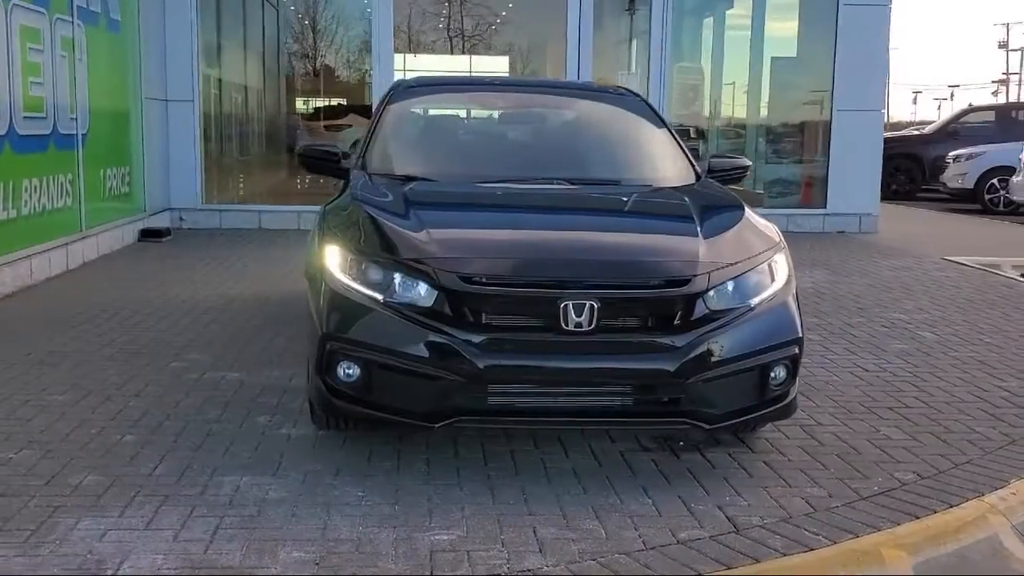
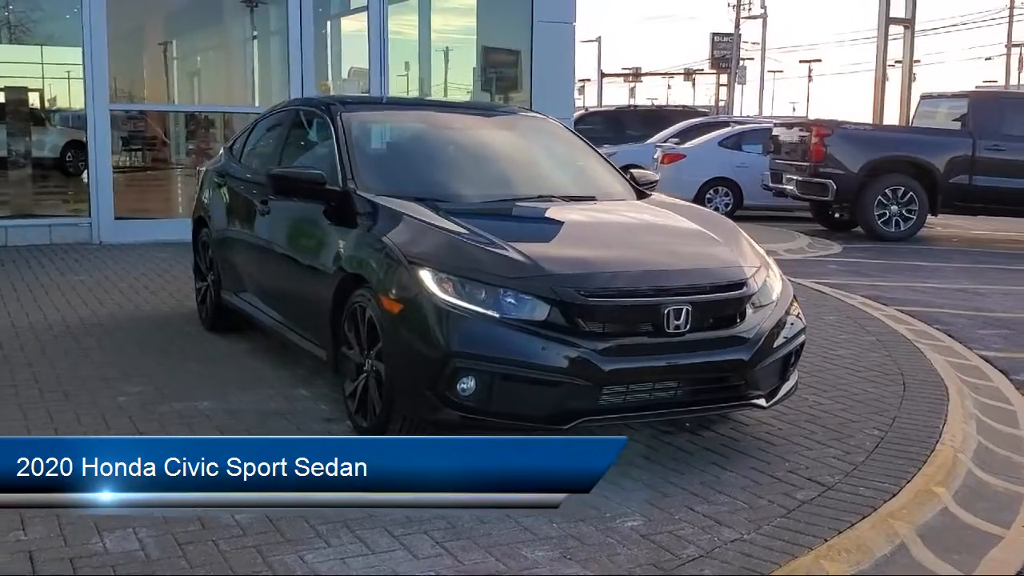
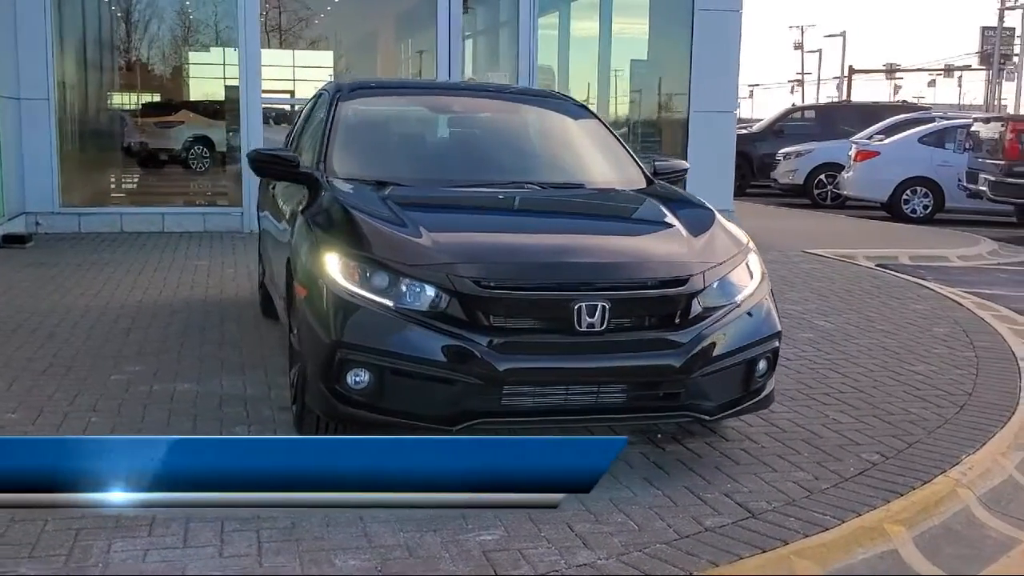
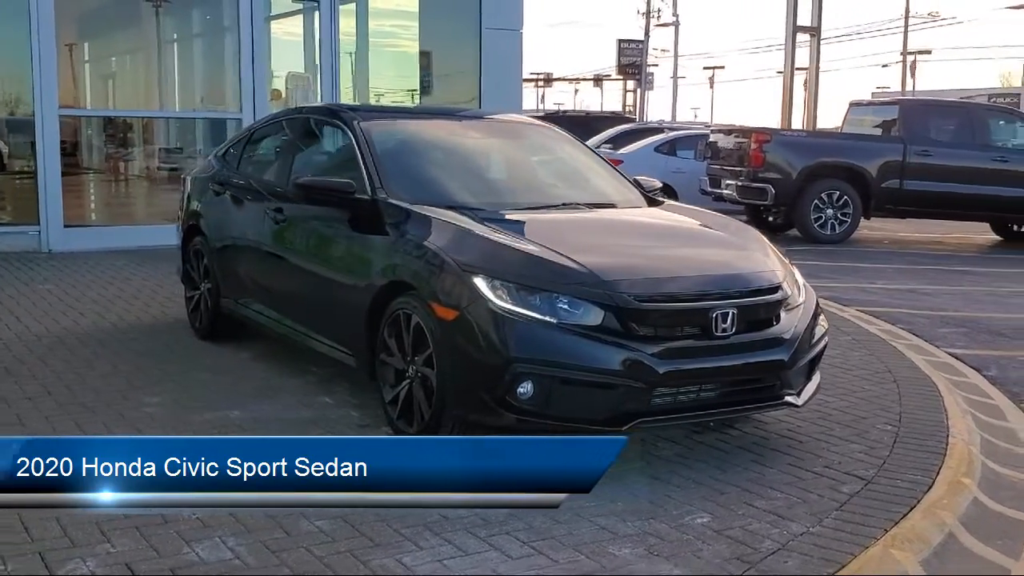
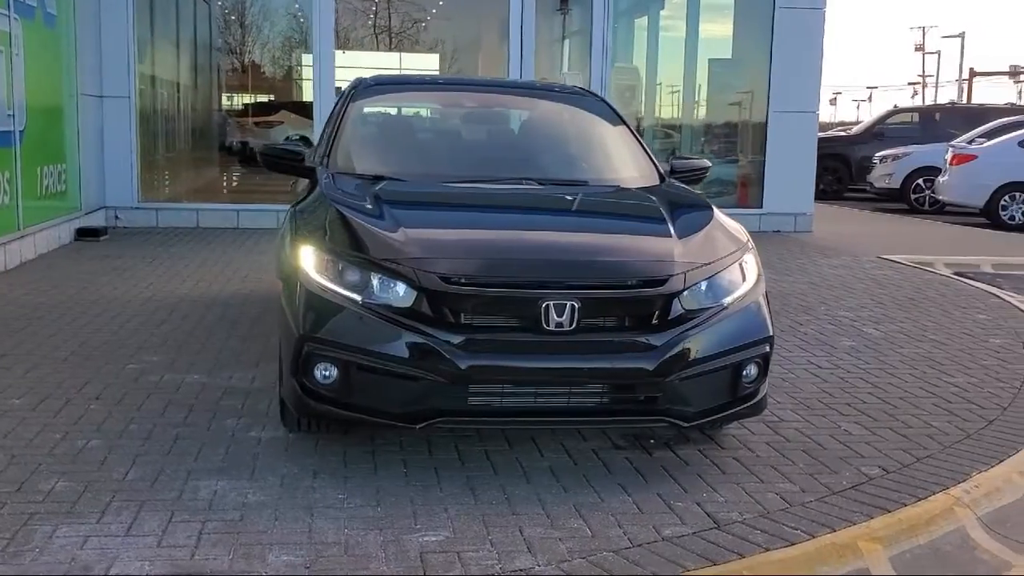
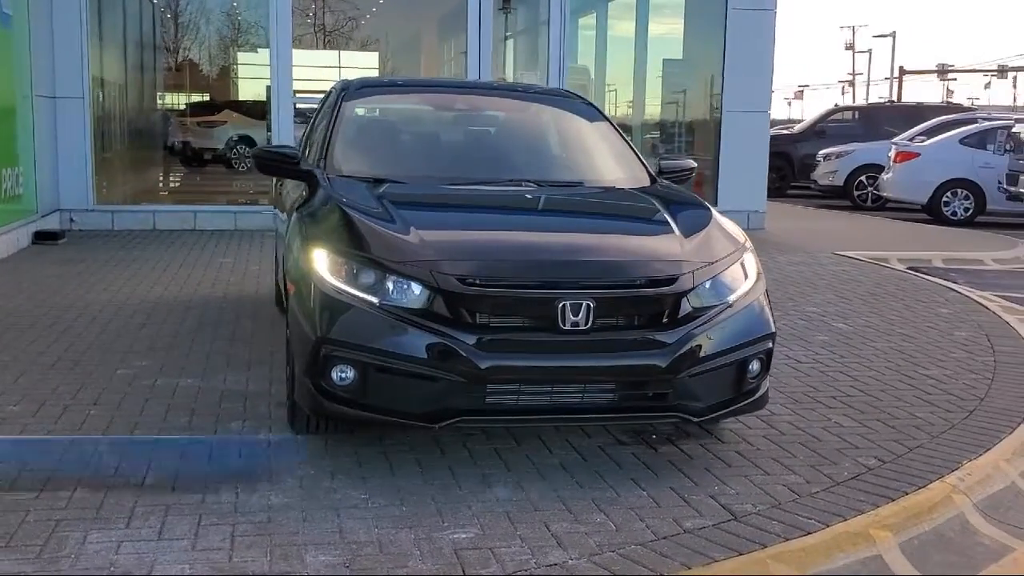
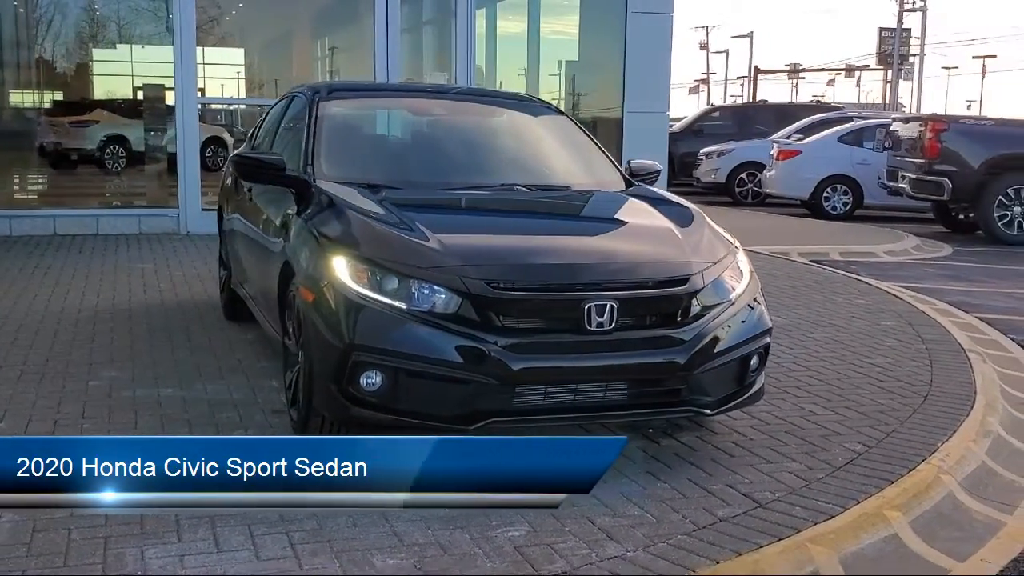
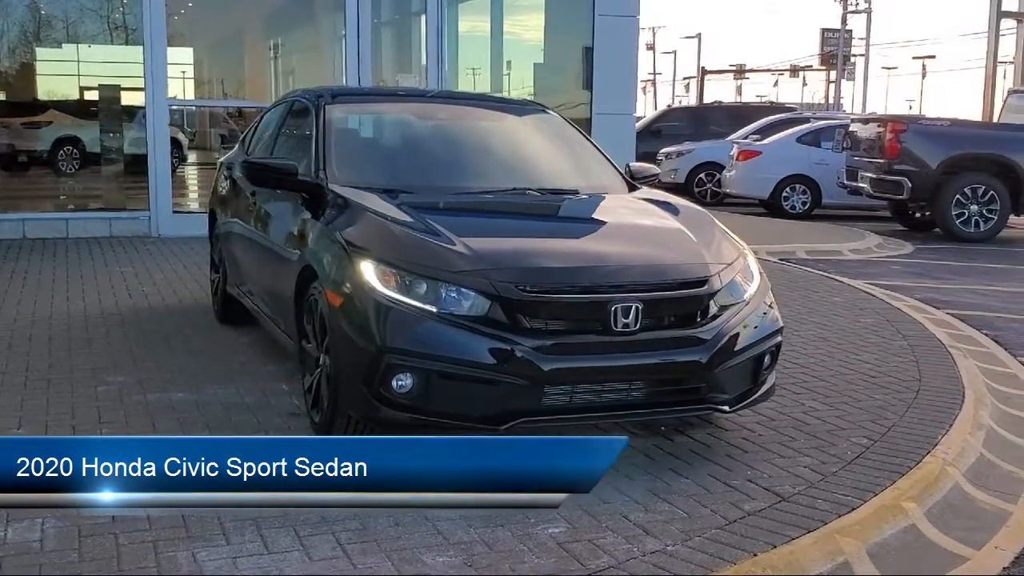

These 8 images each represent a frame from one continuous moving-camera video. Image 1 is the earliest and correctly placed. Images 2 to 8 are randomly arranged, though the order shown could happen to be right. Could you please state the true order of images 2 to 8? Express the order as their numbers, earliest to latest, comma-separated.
5, 6, 3, 7, 8, 2, 4
